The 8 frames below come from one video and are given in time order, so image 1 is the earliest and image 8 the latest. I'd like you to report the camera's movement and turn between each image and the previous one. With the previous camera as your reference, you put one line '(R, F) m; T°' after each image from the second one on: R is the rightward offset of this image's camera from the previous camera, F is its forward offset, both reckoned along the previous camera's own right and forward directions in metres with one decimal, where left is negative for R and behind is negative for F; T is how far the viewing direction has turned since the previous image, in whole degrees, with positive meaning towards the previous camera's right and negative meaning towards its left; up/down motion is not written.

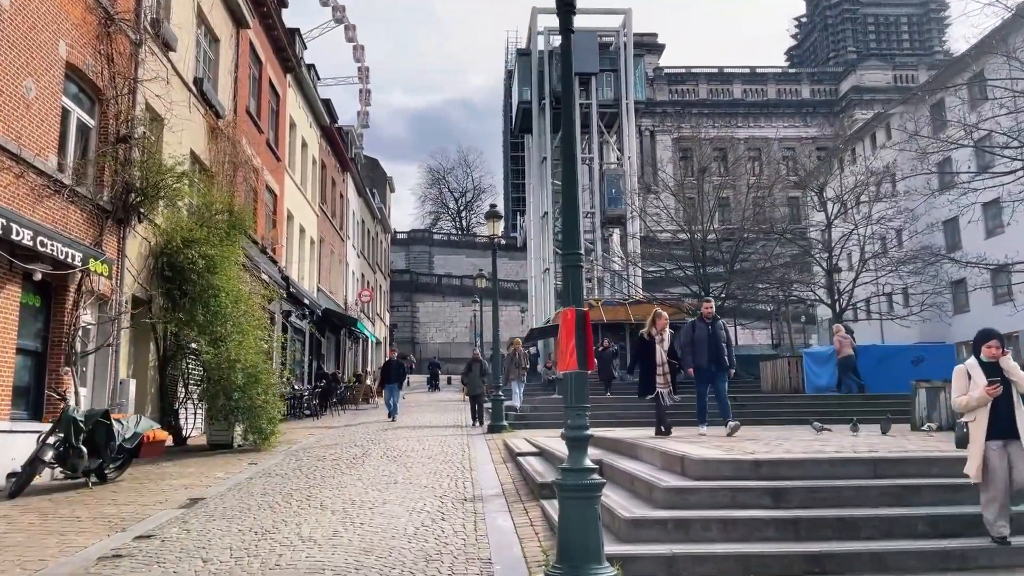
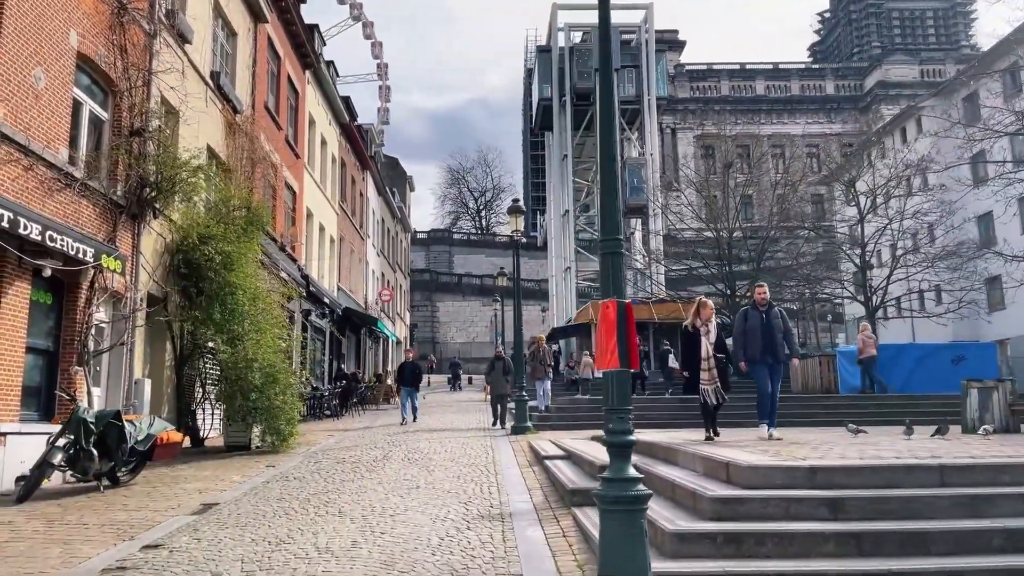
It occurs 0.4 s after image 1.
(-0.1, +0.5) m; -1°
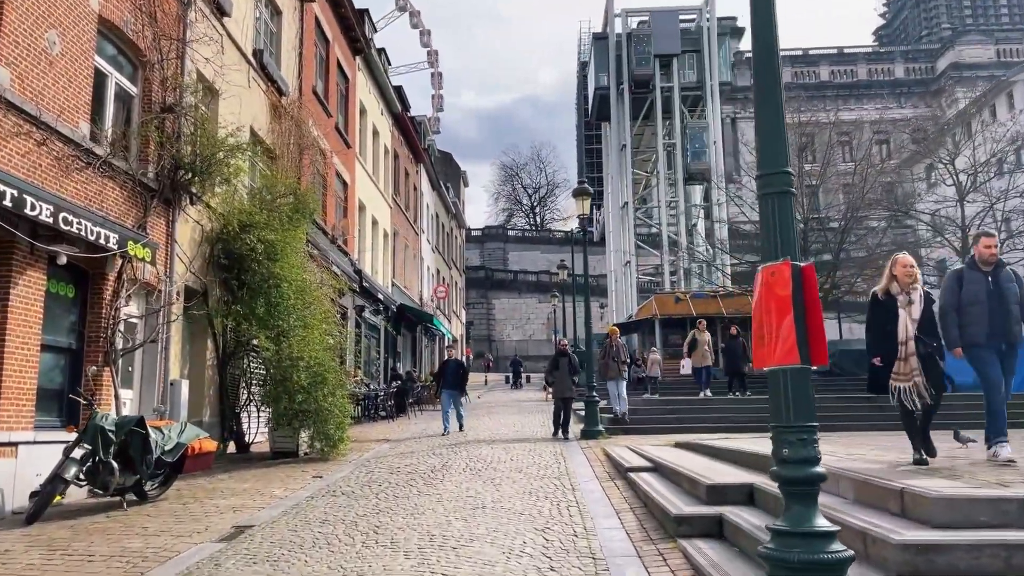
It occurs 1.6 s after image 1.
(-0.2, +1.4) m; -4°
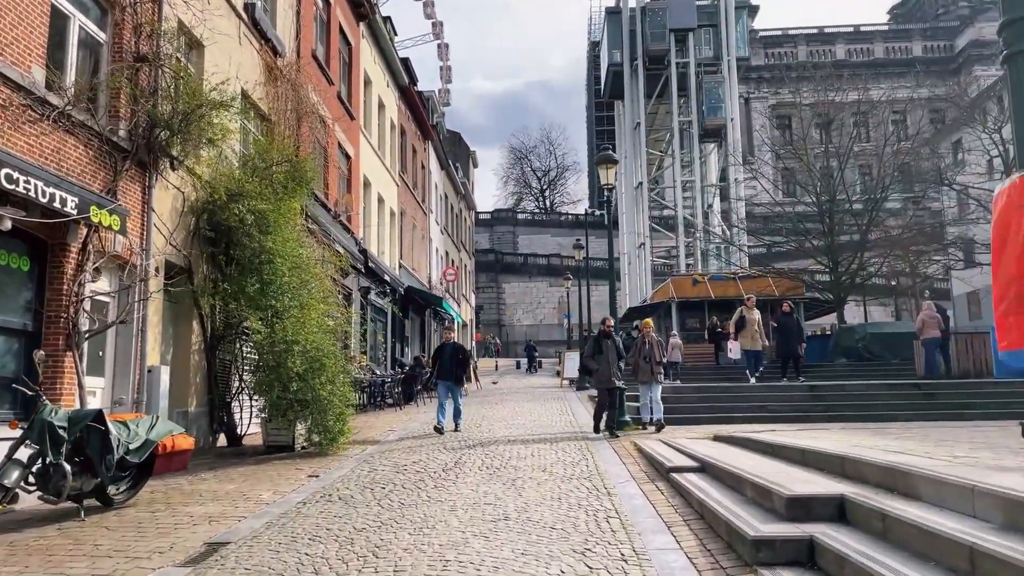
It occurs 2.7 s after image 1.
(-0.1, +1.2) m; -1°
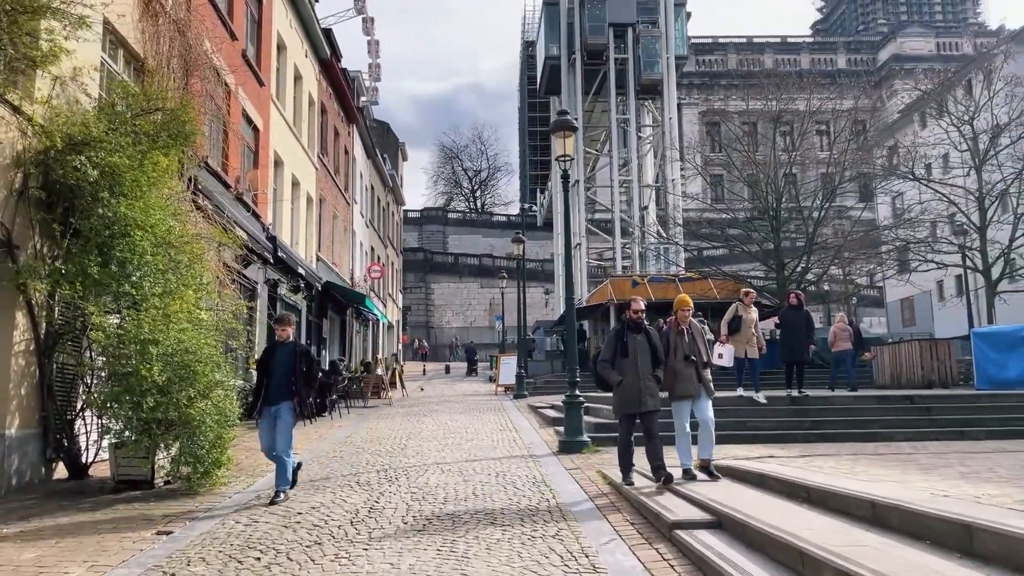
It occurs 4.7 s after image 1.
(-0.1, +2.3) m; +5°
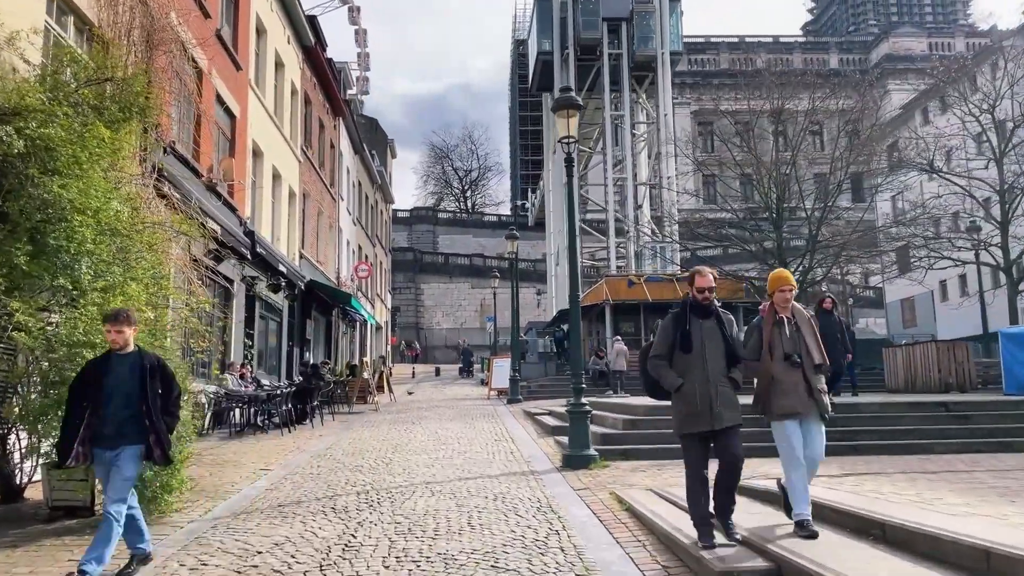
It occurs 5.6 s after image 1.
(-0.1, +1.1) m; +1°
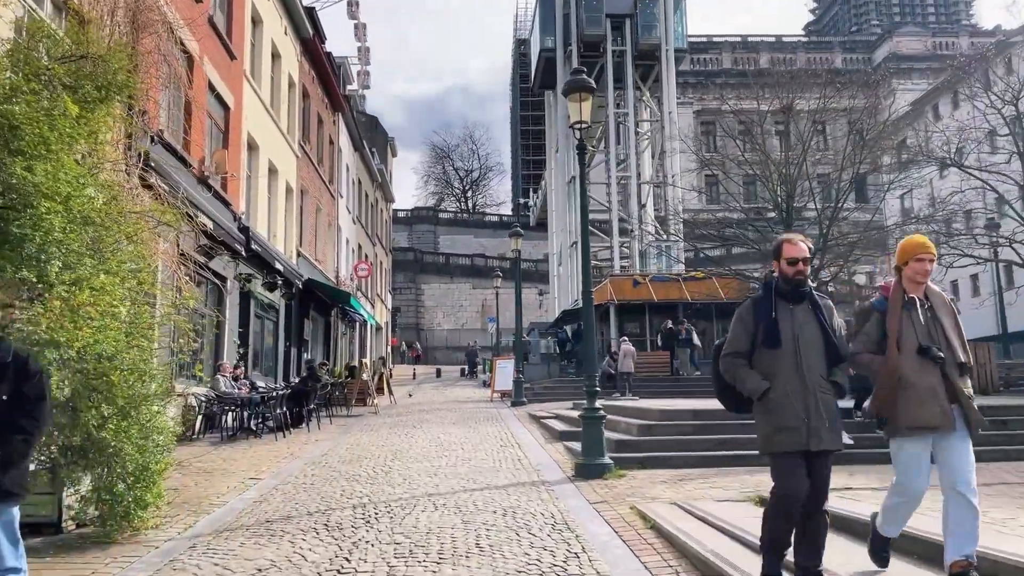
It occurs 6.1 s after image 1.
(-0.1, +0.6) m; 0°
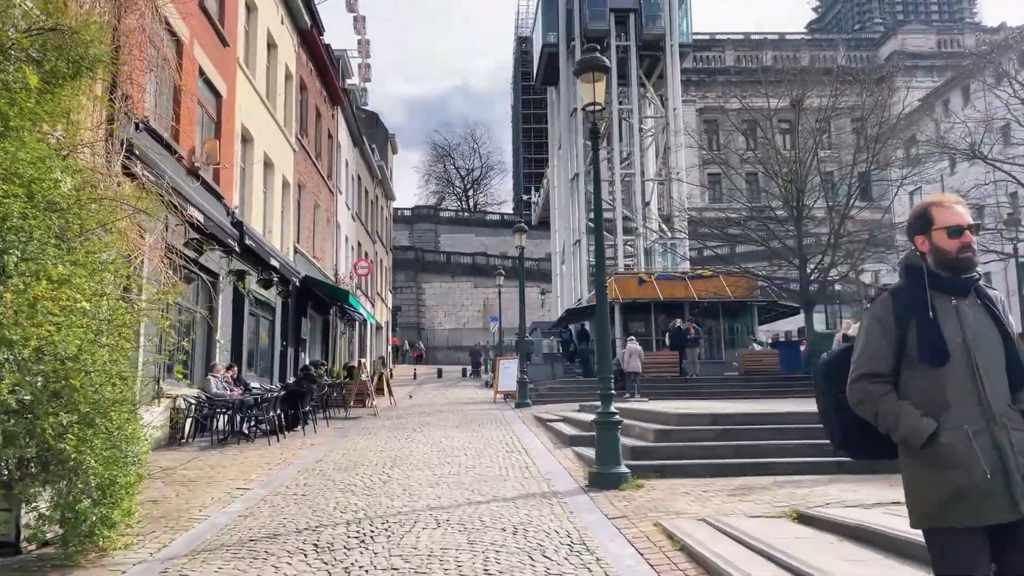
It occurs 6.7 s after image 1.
(-0.1, +0.6) m; 0°
